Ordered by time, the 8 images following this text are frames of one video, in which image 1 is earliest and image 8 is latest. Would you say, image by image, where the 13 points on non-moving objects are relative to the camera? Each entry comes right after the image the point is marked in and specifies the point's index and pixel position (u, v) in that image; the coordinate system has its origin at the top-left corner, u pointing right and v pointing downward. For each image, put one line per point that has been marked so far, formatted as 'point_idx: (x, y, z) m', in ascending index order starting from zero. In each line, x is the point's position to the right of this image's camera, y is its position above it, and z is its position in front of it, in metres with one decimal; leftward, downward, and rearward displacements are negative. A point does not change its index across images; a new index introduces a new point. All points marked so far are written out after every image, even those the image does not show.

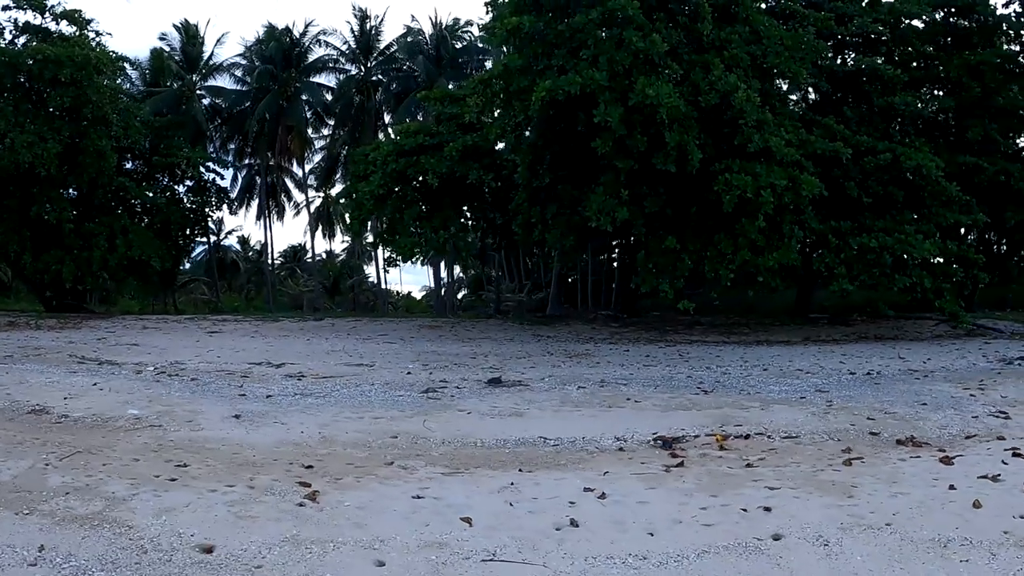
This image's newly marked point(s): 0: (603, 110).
0: (+1.5, +3.0, +15.8) m
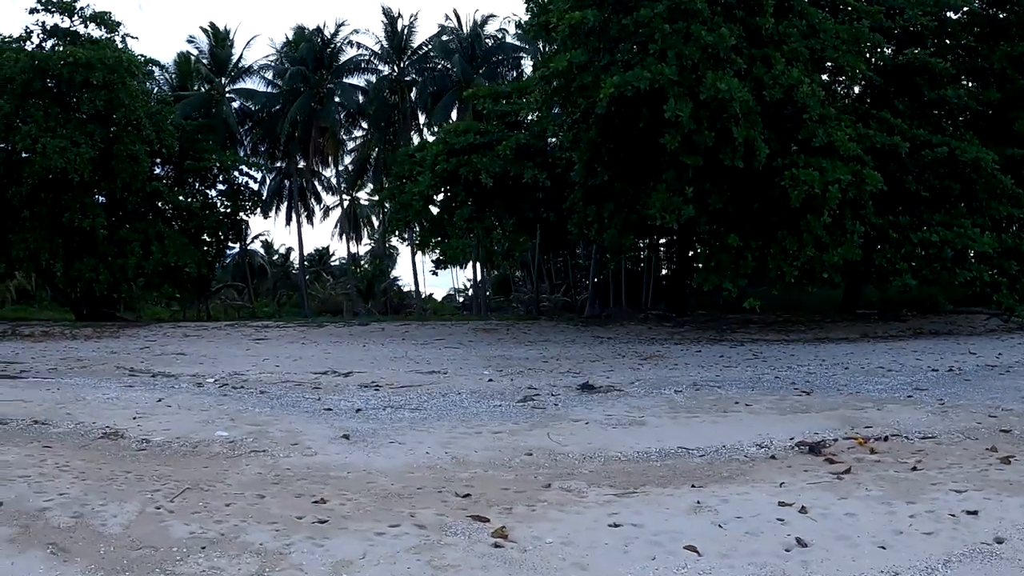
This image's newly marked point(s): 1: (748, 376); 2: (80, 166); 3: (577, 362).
0: (+2.7, +3.0, +15.5) m
1: (+3.7, -1.3, +14.3) m
2: (-9.1, +2.6, +19.6) m
3: (+1.1, -1.2, +15.5) m
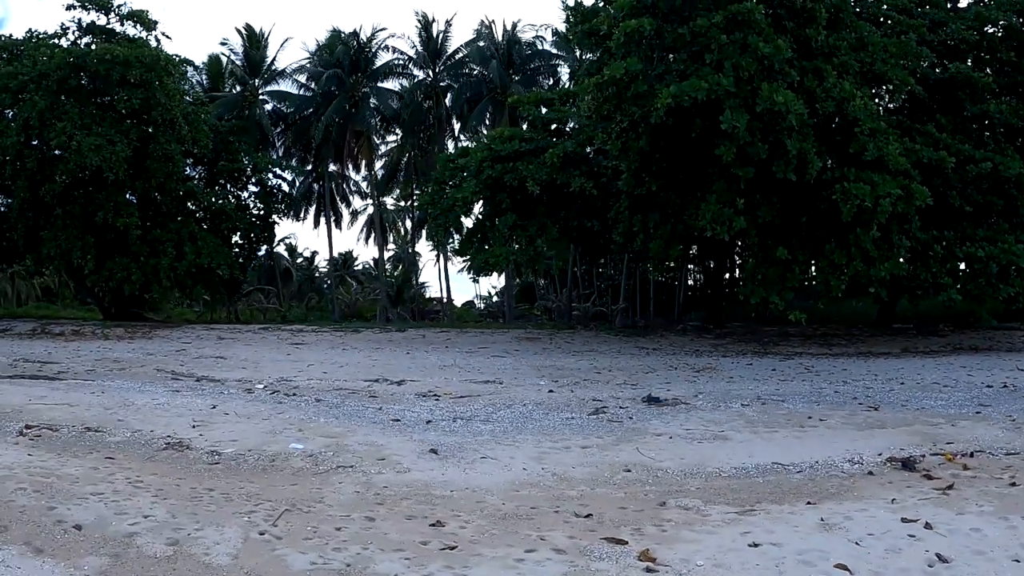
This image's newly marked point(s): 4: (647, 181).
0: (+3.6, +2.8, +15.4) m
1: (+4.6, -1.6, +14.2) m
2: (-8.3, +2.6, +19.3) m
3: (+2.0, -1.4, +15.3) m
4: (+2.5, +2.0, +17.2) m
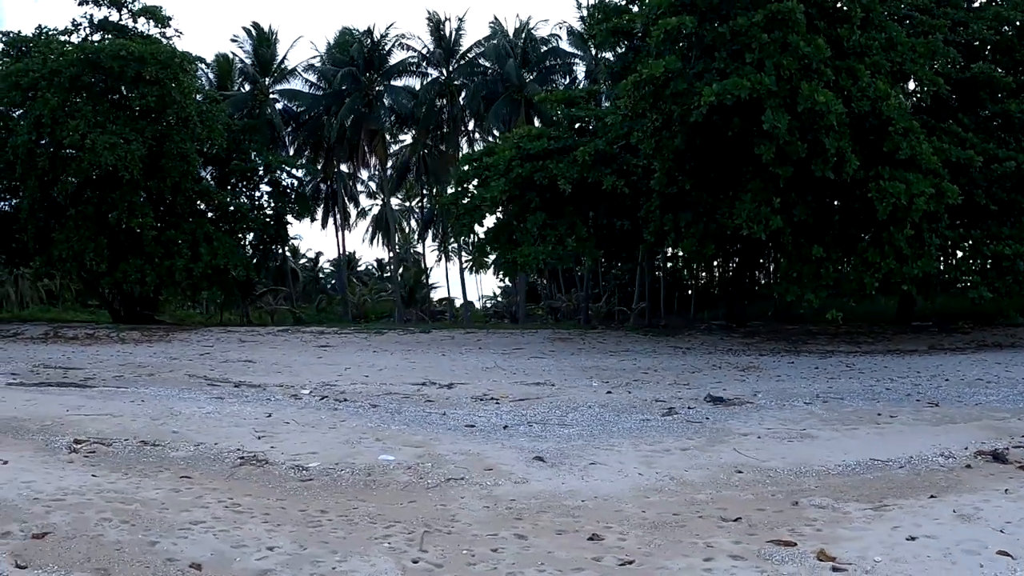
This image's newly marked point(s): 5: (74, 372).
0: (+4.3, +2.9, +15.4) m
1: (+5.4, -1.5, +14.3) m
2: (-7.7, +2.5, +18.7) m
3: (+2.8, -1.4, +15.3) m
4: (+3.1, +2.0, +17.2) m
5: (-7.8, -1.5, +16.5) m
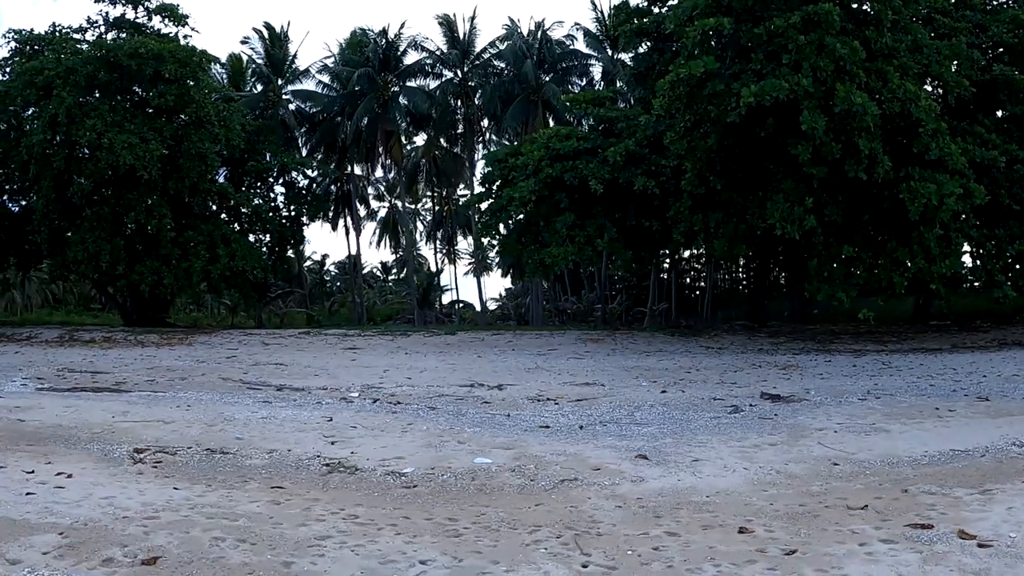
0: (+5.0, +2.9, +15.5) m
1: (+6.1, -1.5, +14.5) m
2: (-7.2, +2.5, +18.3) m
3: (+3.5, -1.4, +15.3) m
4: (+3.7, +2.0, +17.2) m
5: (-7.1, -1.5, +16.0) m
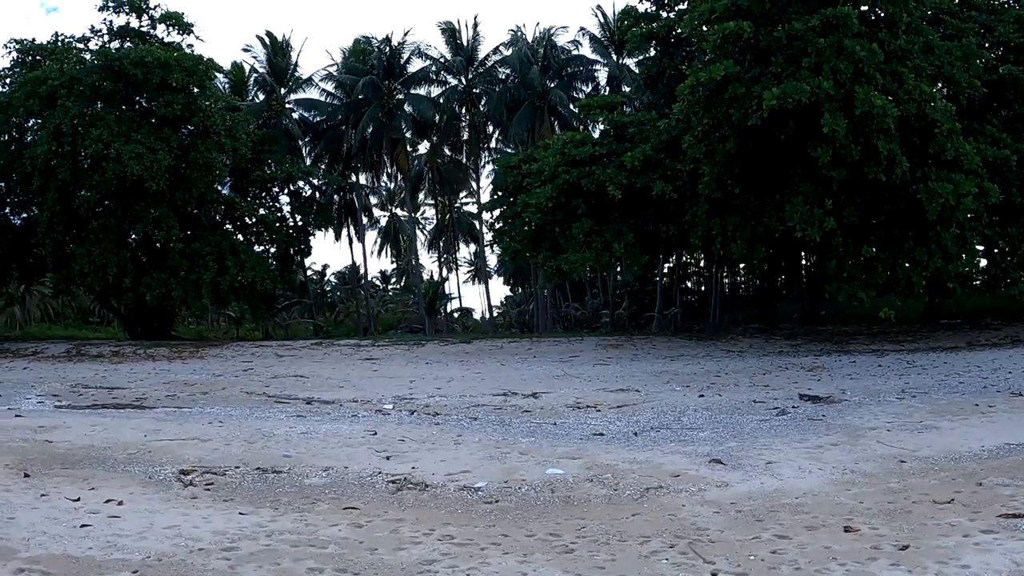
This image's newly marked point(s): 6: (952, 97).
0: (+5.4, +2.9, +15.6) m
1: (+6.7, -1.5, +14.6) m
2: (-6.8, +2.2, +18.0) m
3: (+4.0, -1.4, +15.3) m
4: (+4.1, +1.9, +17.3) m
5: (-6.6, -1.8, +15.6) m
6: (+8.4, +3.7, +17.7) m
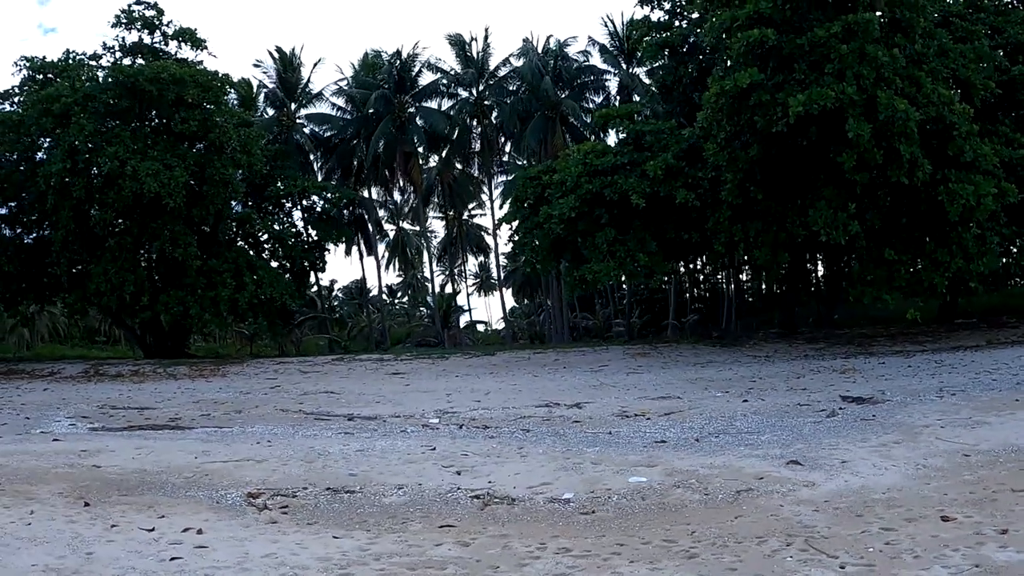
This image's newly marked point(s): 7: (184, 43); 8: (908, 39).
0: (+5.9, +2.8, +15.8) m
1: (+7.3, -1.5, +14.8) m
2: (-6.4, +1.8, +17.8) m
3: (+4.6, -1.5, +15.4) m
4: (+4.6, +1.8, +17.4) m
5: (-6.0, -2.1, +15.4) m
6: (+8.8, +3.7, +18.0) m
7: (-6.7, +5.0, +18.9) m
8: (+7.3, +4.6, +17.0) m
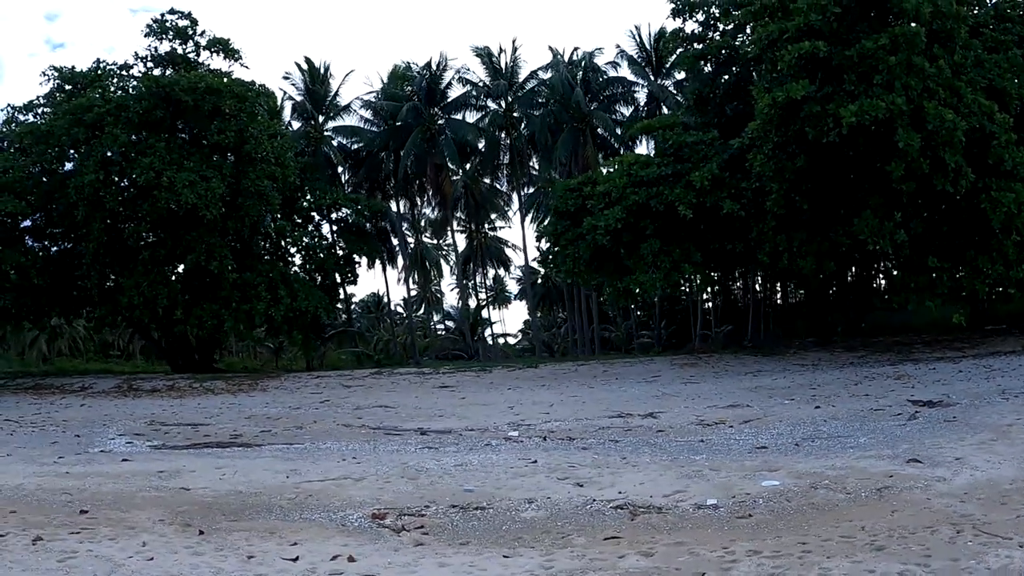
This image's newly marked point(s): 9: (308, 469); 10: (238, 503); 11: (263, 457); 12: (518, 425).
0: (+6.9, +2.7, +16.1) m
1: (+8.4, -1.6, +15.1) m
2: (-5.5, +1.5, +17.4) m
3: (+5.7, -1.6, +15.6) m
4: (+5.5, +1.7, +17.6) m
5: (-4.9, -2.4, +15.0) m
6: (+9.7, +3.5, +18.4) m
7: (-5.9, +4.7, +18.6) m
8: (+8.2, +4.4, +17.4) m
9: (-2.8, -2.4, +12.3) m
10: (-3.1, -2.5, +10.6) m
11: (-3.5, -2.4, +13.0) m
12: (+0.1, -2.1, +14.2) m
